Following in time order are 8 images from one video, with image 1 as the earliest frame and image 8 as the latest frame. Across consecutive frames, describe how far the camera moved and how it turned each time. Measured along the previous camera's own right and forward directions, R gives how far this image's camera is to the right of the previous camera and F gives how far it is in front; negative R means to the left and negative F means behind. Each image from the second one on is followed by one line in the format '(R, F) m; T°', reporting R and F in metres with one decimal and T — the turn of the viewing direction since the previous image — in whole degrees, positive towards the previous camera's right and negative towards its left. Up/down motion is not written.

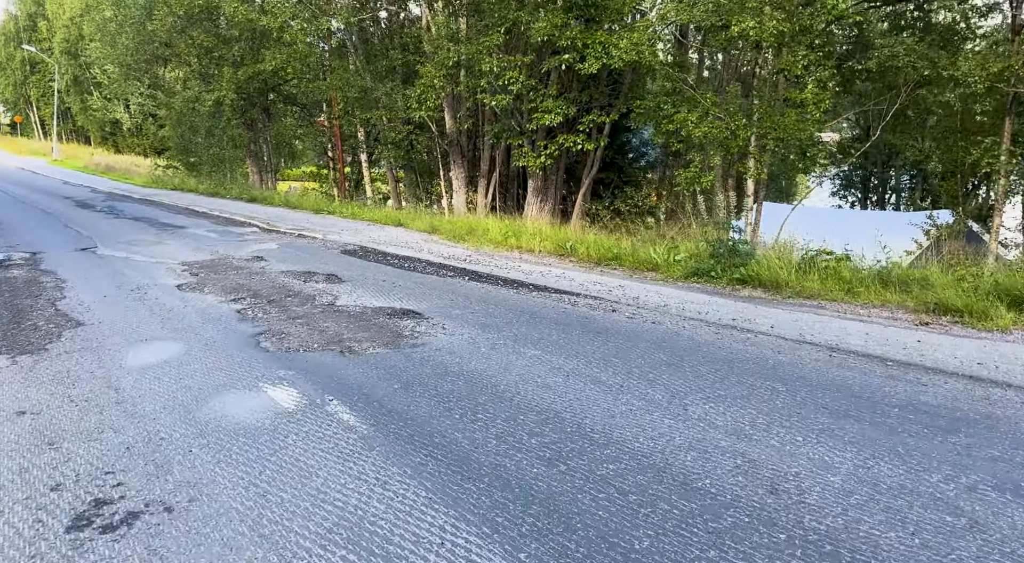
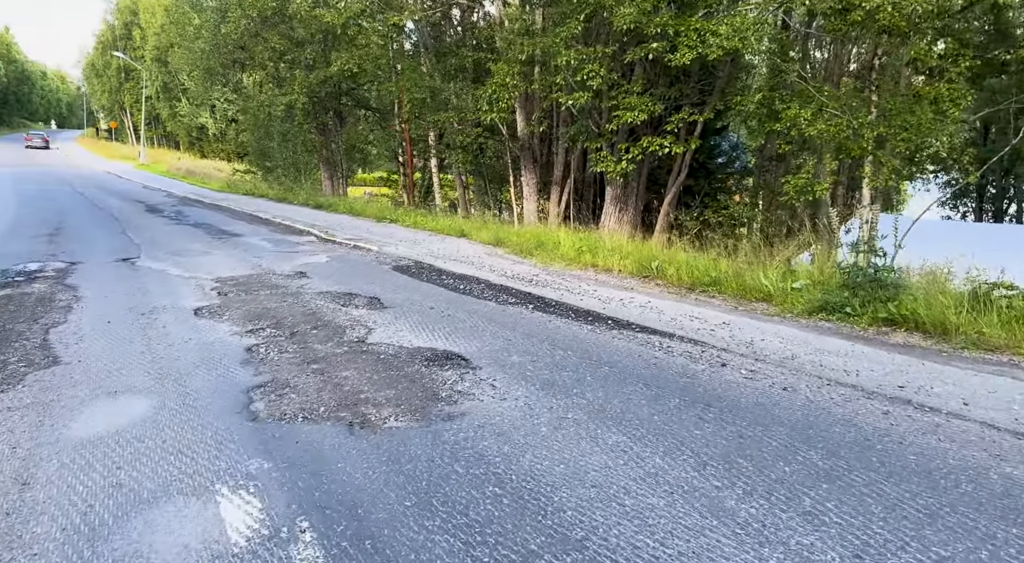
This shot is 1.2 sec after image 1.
(0.0, +1.4) m; -6°
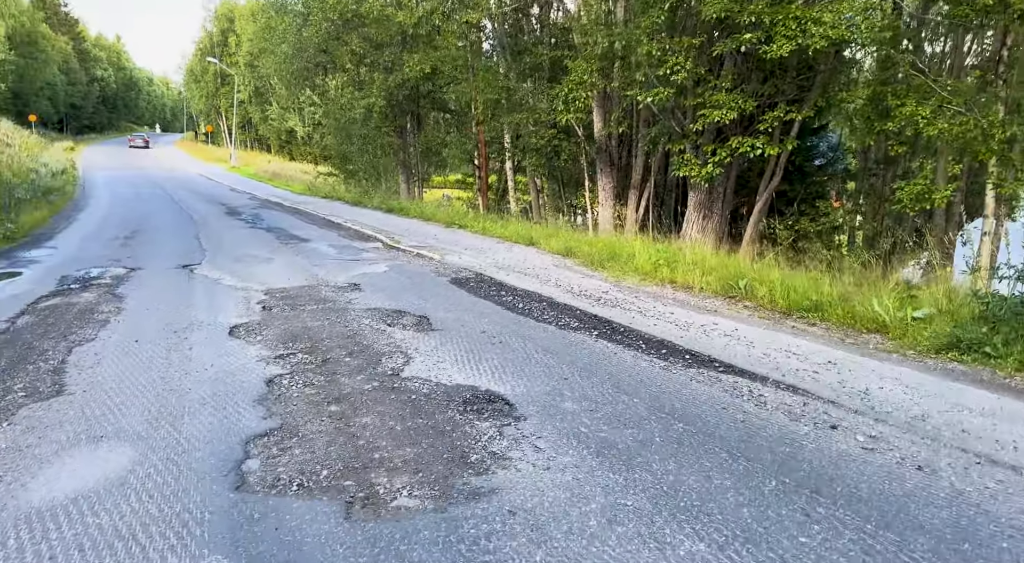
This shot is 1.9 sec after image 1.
(+0.1, +0.8) m; -7°
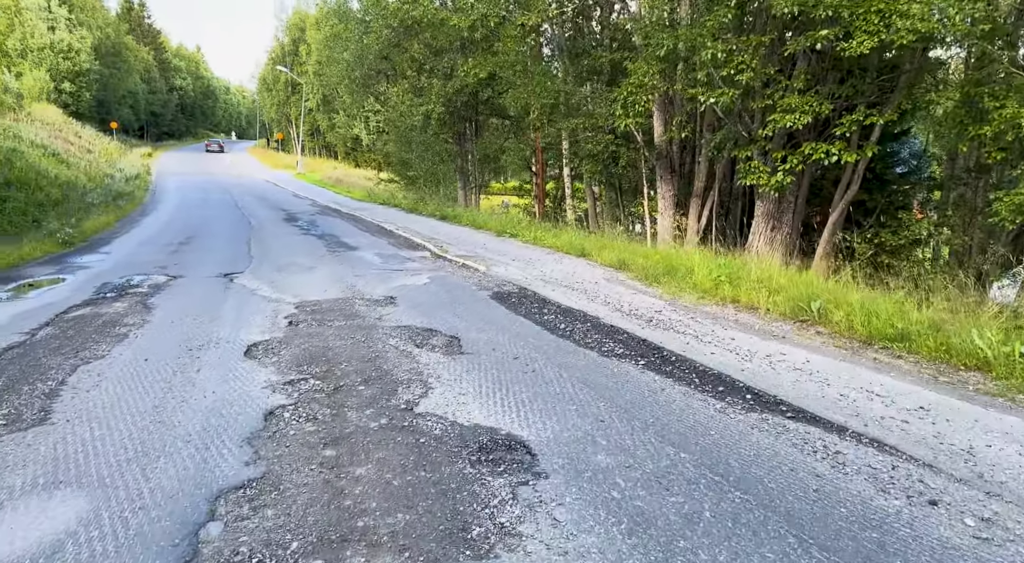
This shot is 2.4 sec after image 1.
(+0.2, +0.6) m; -5°
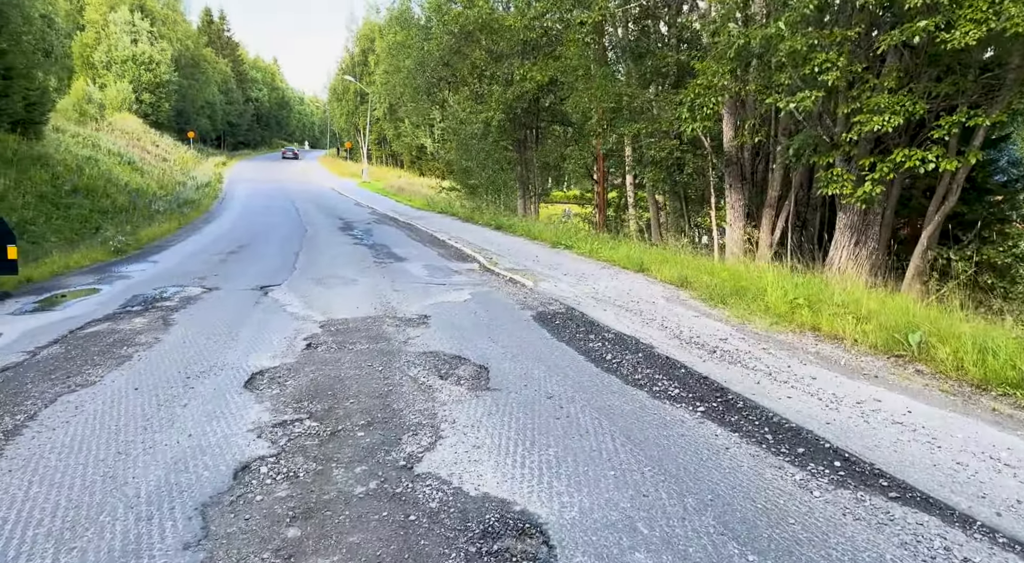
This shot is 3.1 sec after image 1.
(+0.2, +0.8) m; -6°
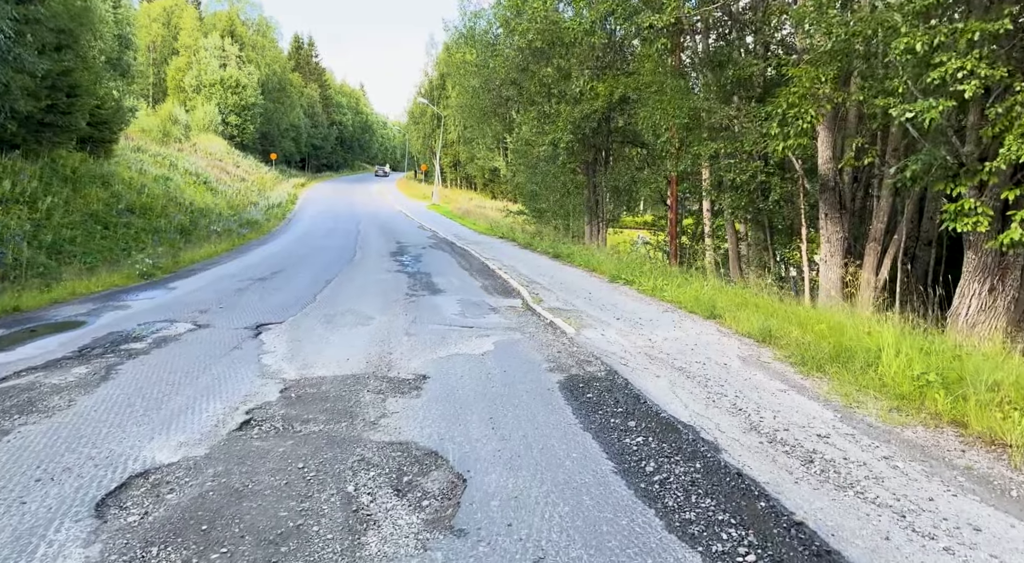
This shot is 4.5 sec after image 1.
(+0.4, +1.6) m; -7°
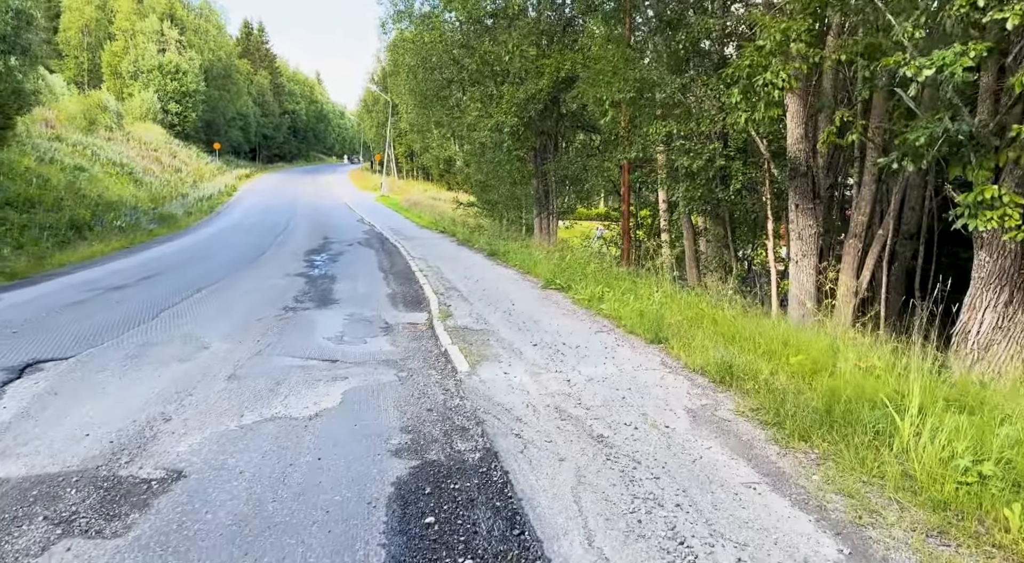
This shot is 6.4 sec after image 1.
(+0.8, +2.1) m; +3°
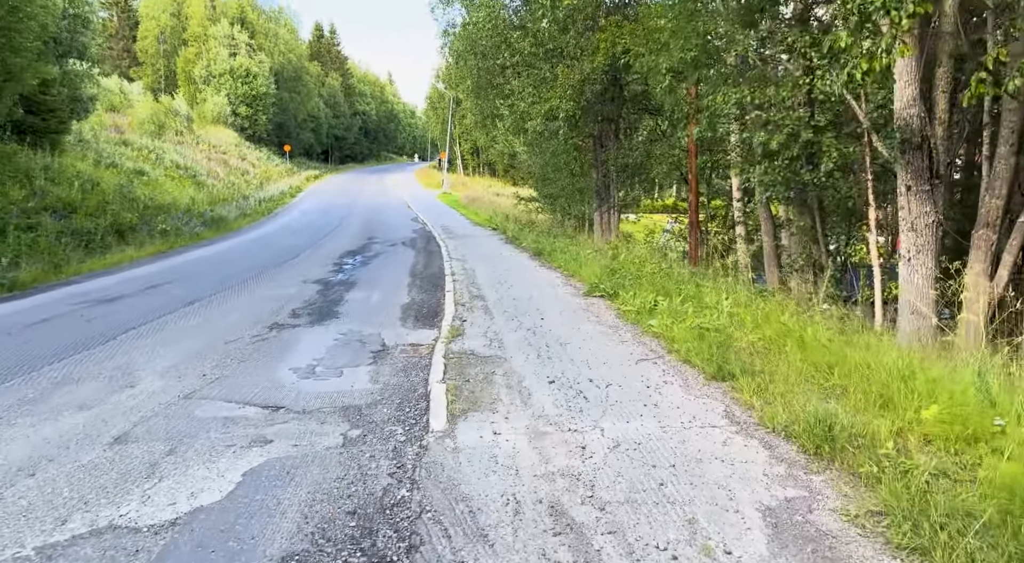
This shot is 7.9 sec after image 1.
(+0.5, +1.7) m; -6°
